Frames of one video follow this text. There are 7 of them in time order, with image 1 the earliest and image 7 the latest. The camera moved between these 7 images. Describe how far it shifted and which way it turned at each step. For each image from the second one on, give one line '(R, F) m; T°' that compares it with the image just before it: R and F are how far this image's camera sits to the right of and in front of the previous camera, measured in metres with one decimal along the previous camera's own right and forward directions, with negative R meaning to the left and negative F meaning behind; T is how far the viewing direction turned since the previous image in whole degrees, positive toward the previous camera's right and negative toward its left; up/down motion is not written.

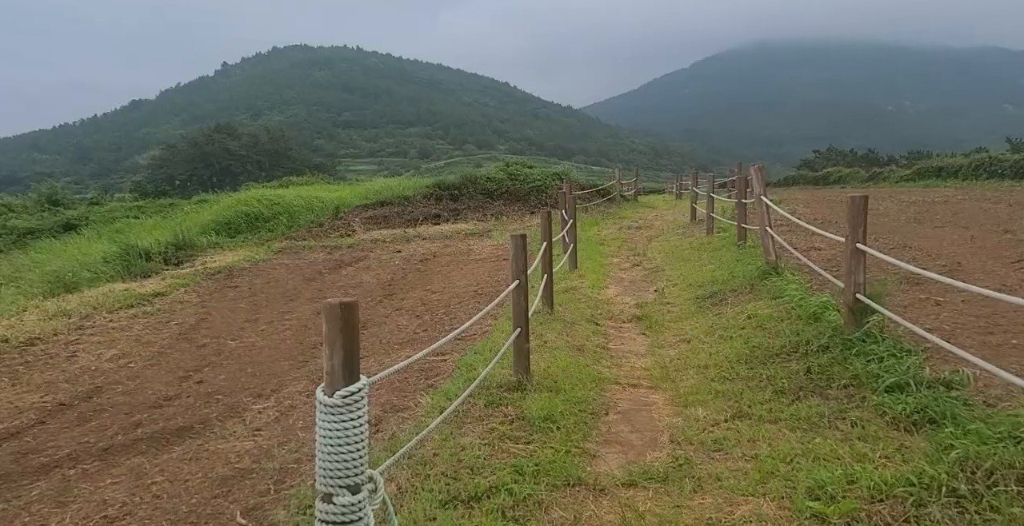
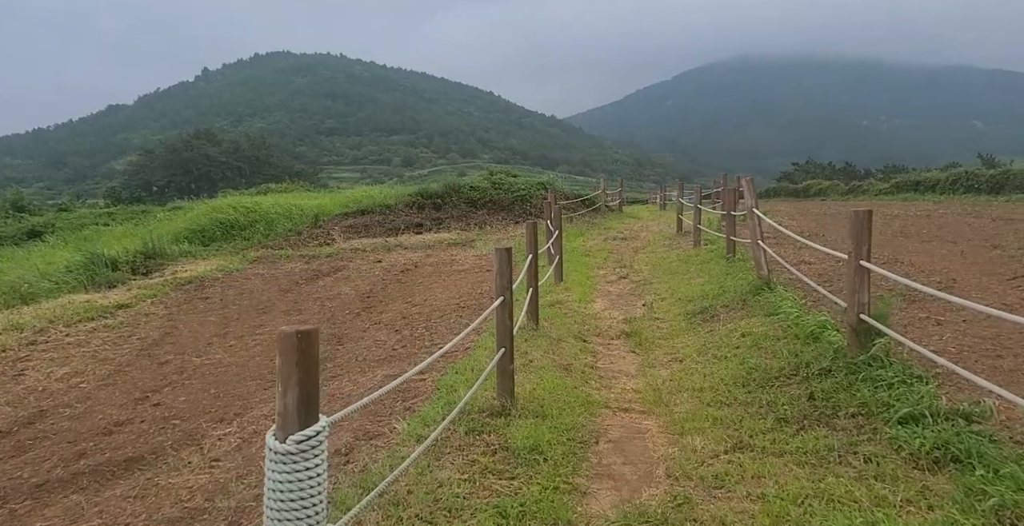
(0.0, +0.3) m; +1°
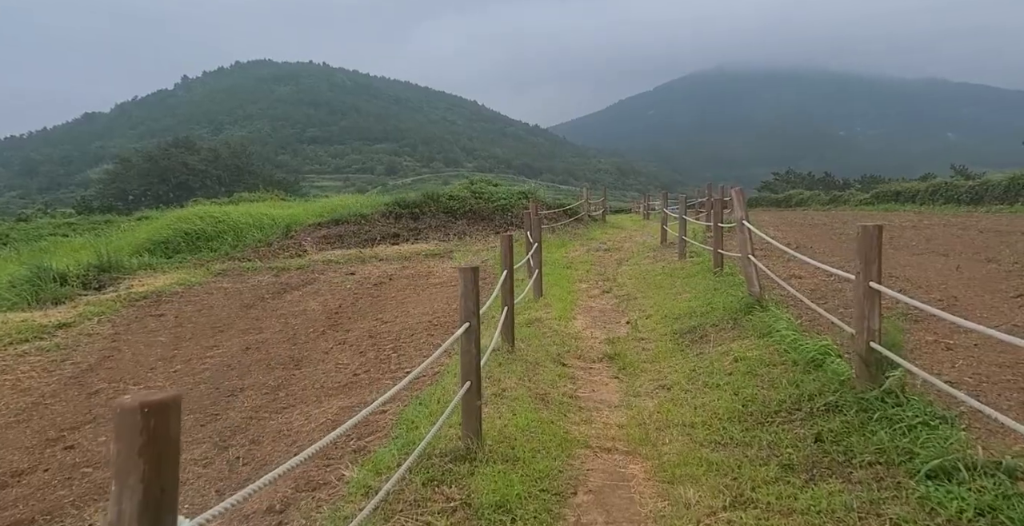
(+0.1, +0.5) m; +1°
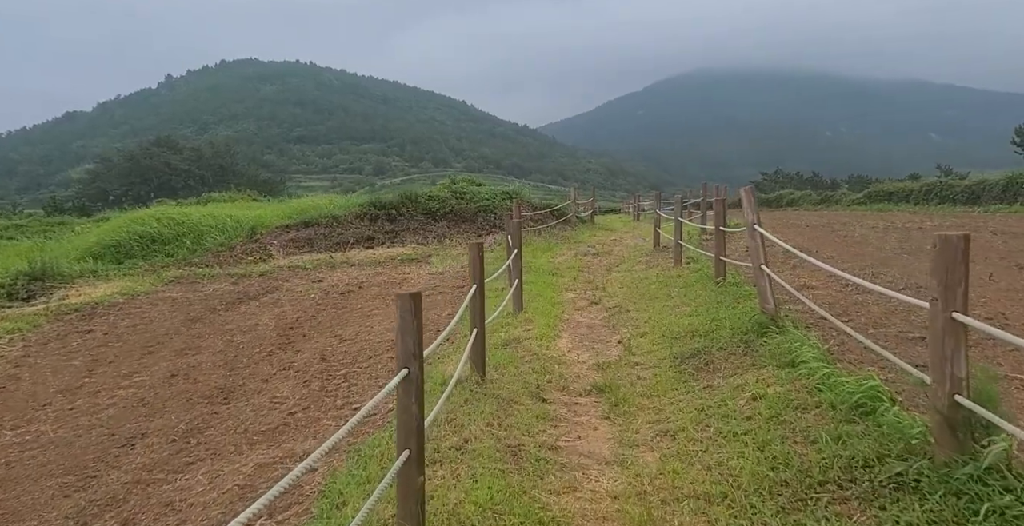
(+0.1, +1.0) m; +1°
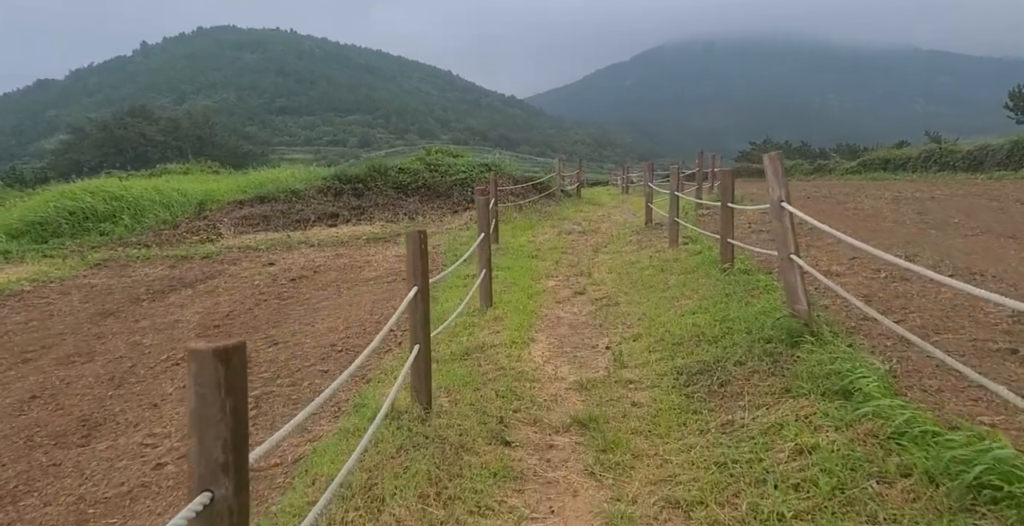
(+0.2, +1.3) m; +1°
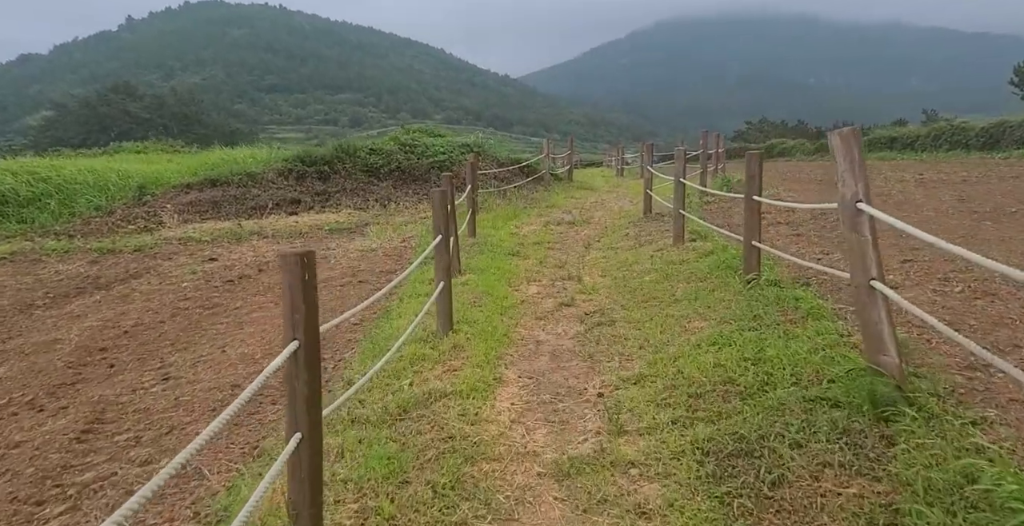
(+0.2, +1.4) m; 0°
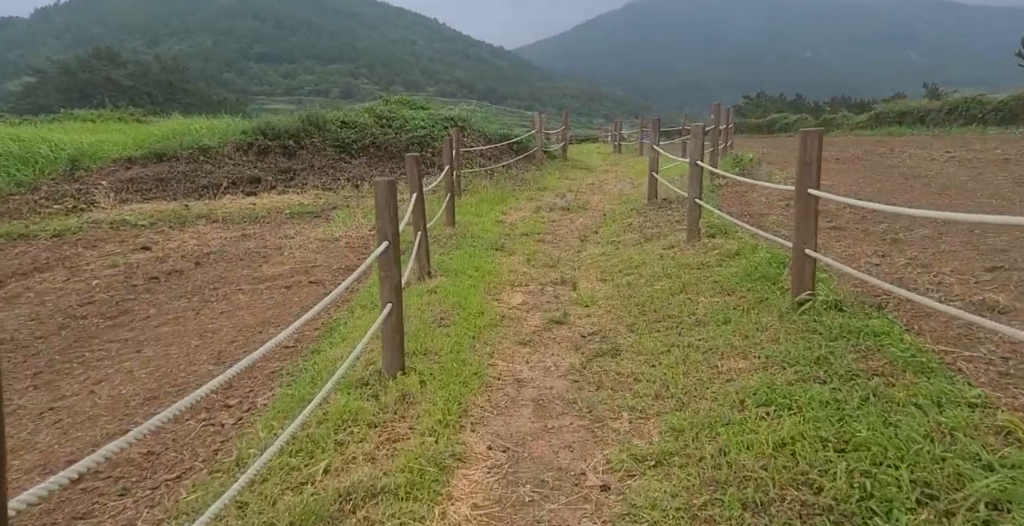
(+0.1, +1.3) m; +1°
